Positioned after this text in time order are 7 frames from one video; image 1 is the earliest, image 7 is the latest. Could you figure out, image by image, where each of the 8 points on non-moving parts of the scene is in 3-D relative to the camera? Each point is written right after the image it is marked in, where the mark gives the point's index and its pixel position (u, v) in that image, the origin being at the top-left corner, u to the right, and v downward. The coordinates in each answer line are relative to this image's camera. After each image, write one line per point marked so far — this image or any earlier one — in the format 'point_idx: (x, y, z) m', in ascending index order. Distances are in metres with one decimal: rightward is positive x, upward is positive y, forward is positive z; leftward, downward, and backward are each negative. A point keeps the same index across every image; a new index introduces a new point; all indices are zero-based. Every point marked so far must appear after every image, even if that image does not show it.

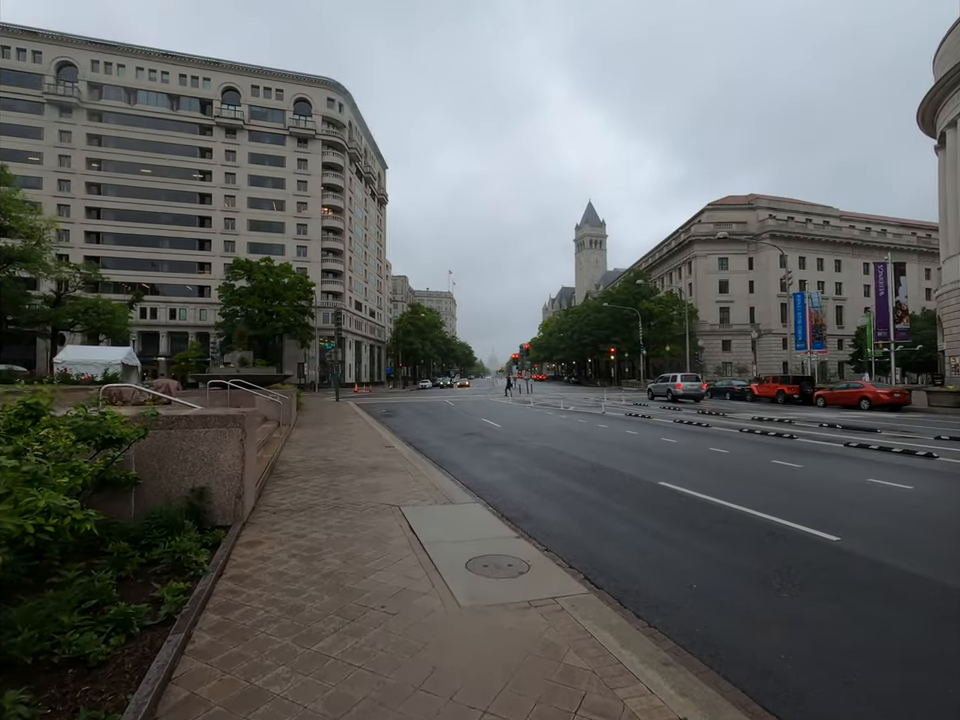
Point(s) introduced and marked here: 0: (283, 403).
0: (-6.1, -1.4, +16.1) m
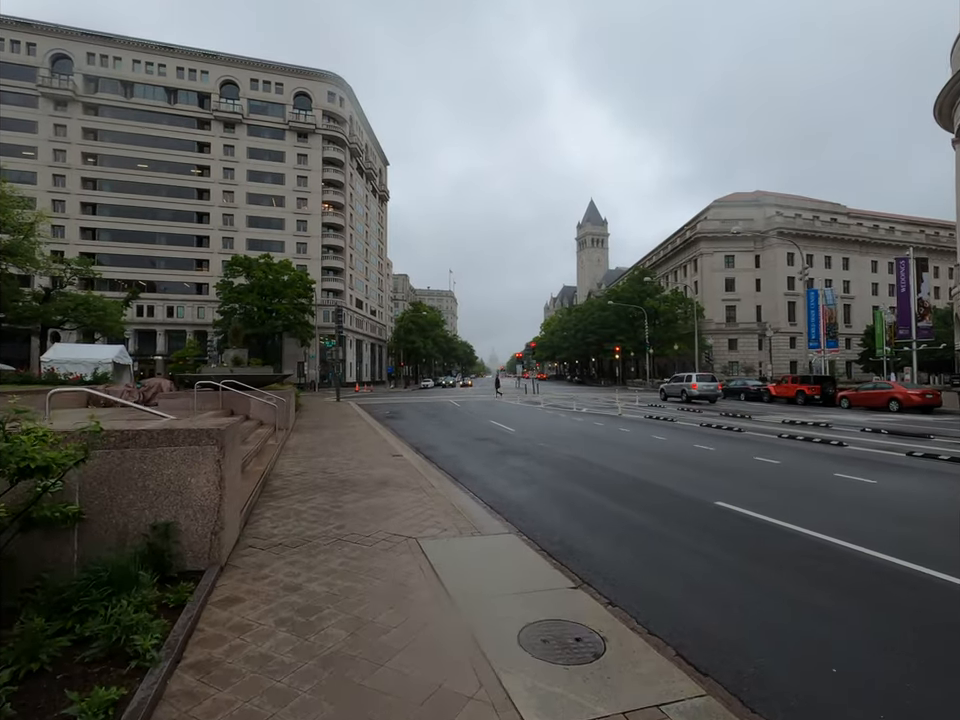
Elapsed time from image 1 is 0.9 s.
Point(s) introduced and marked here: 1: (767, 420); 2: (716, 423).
0: (-5.7, -1.3, +14.8) m
1: (+10.3, -2.2, +18.7) m
2: (+8.3, -2.2, +18.3) m
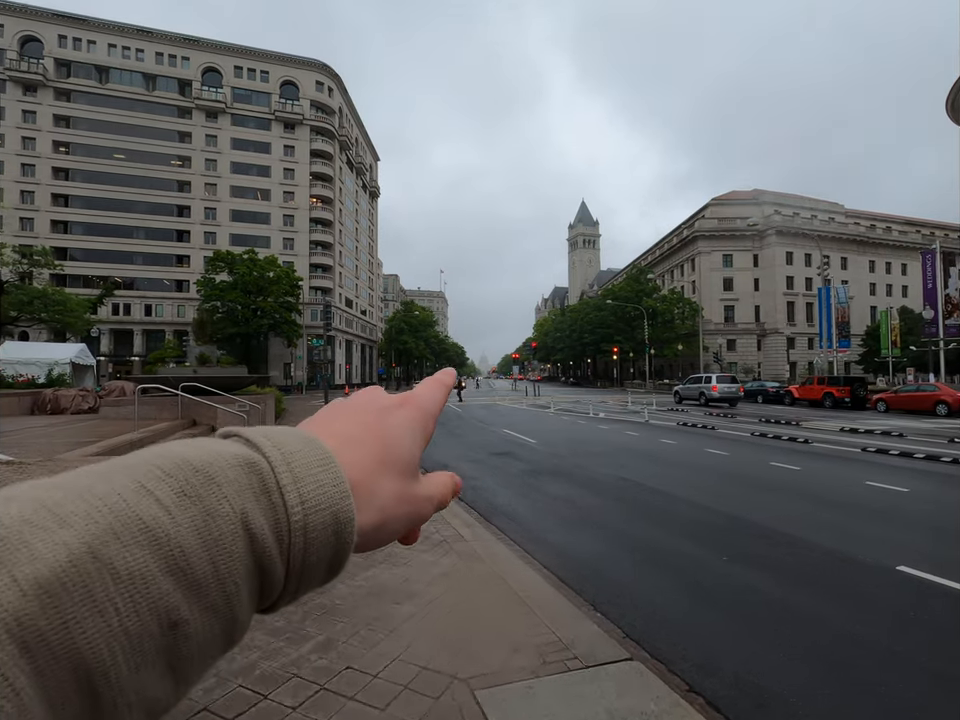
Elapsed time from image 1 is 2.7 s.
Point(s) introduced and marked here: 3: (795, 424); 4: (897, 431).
0: (-5.3, -1.3, +12.2) m
1: (+10.6, -2.1, +16.4) m
2: (+8.6, -2.2, +16.0) m
3: (+10.6, -2.2, +17.6) m
4: (+12.2, -2.1, +15.2) m
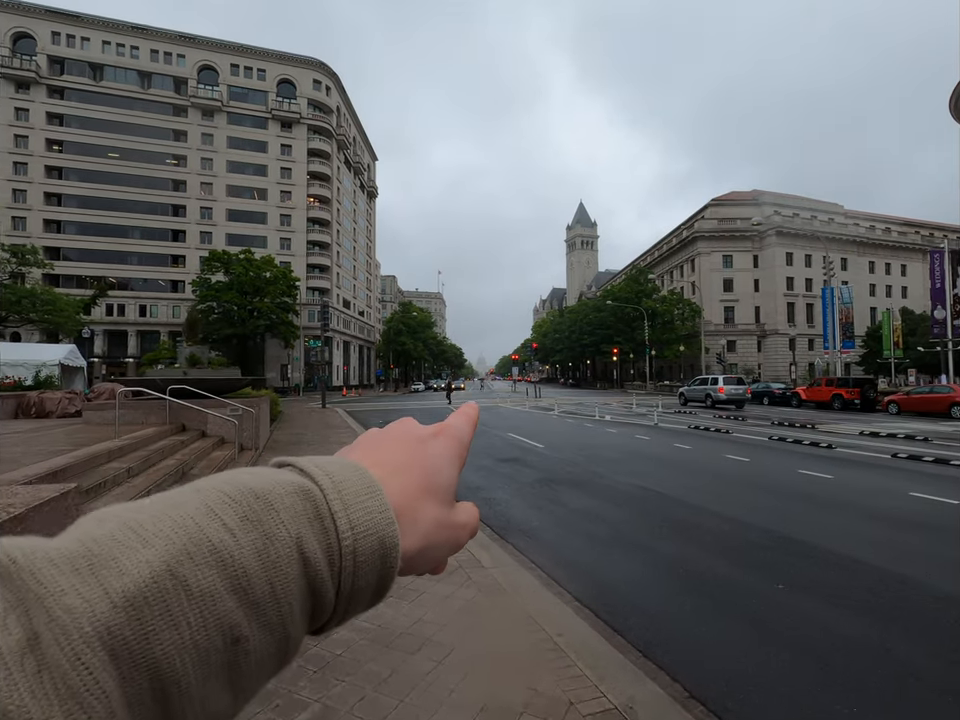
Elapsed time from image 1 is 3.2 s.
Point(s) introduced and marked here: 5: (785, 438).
0: (-5.1, -1.3, +11.5) m
1: (+10.7, -2.2, +15.8) m
2: (+8.8, -2.2, +15.3) m
3: (+10.7, -2.2, +17.0) m
4: (+12.3, -2.1, +14.6) m
5: (+8.6, -2.2, +14.5) m
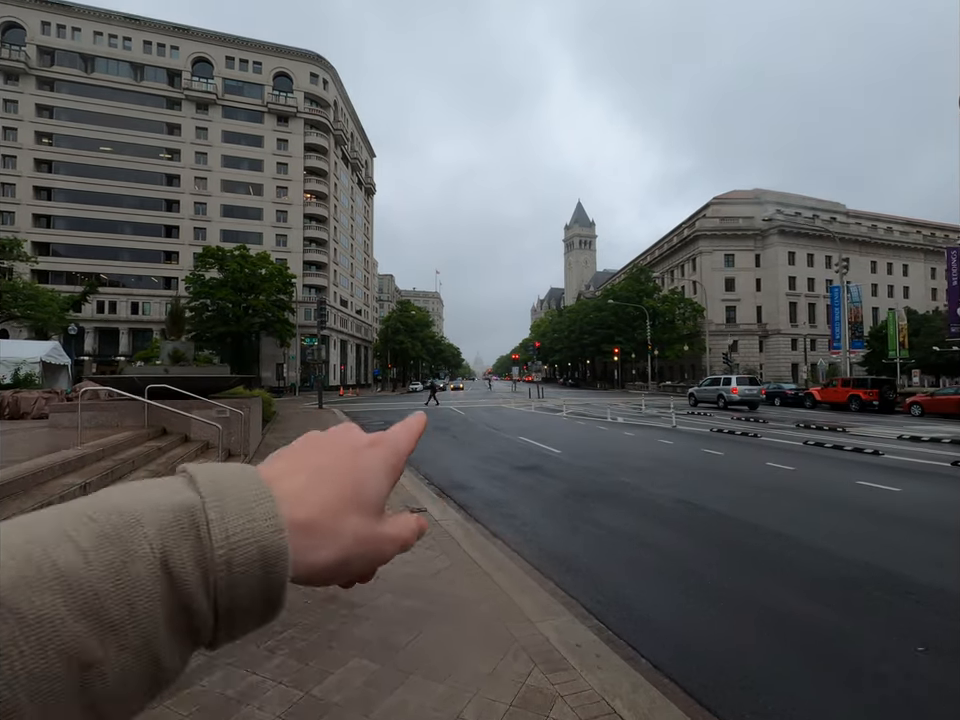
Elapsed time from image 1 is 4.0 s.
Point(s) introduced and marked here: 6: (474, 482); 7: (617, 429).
0: (-4.8, -1.2, +10.3) m
1: (+11.0, -2.1, +14.7) m
2: (+9.0, -2.2, +14.3) m
3: (+10.9, -2.2, +15.9) m
4: (+12.6, -2.1, +13.5) m
5: (+8.8, -2.1, +13.5) m
6: (-0.1, -2.1, +9.1) m
7: (+4.5, -2.3, +17.0) m
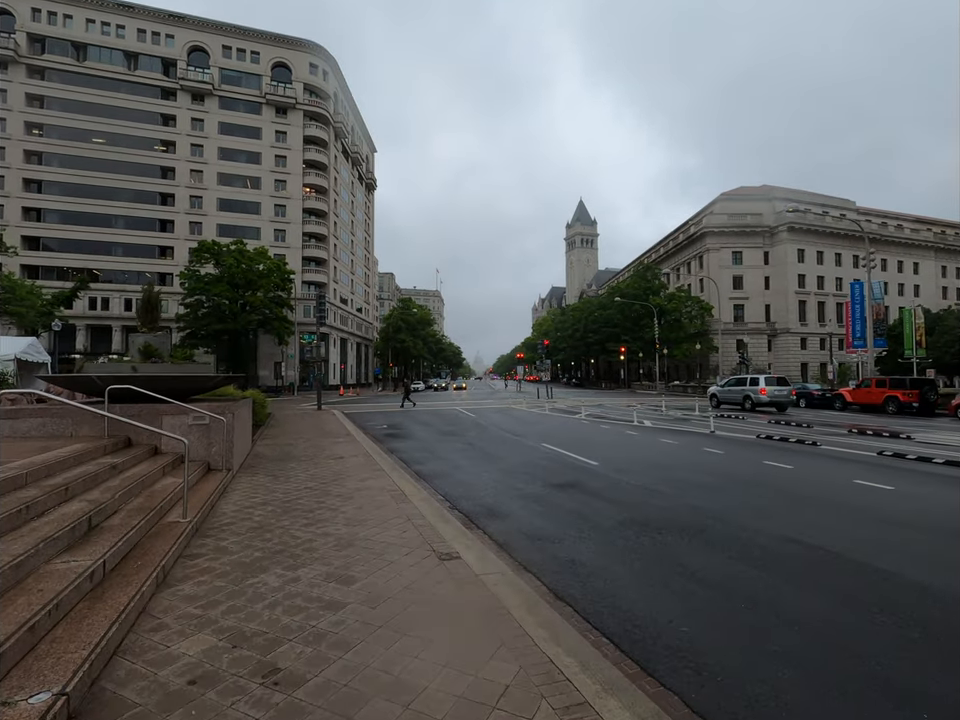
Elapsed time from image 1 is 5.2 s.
0: (-4.3, -1.2, +8.6) m
1: (+11.5, -2.1, +13.0) m
2: (+9.5, -2.1, +12.6) m
3: (+11.4, -2.1, +14.2) m
4: (+13.1, -2.0, +11.8) m
5: (+9.3, -2.1, +11.8) m
6: (+0.4, -2.1, +7.4) m
7: (+5.0, -2.2, +15.3) m
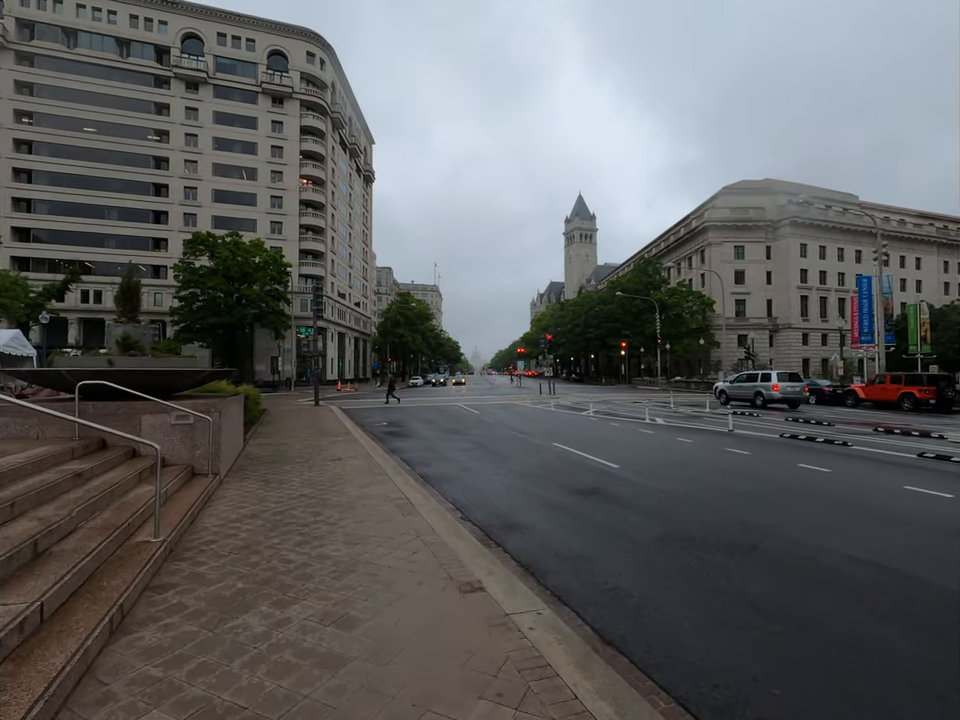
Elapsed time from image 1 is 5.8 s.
0: (-4.1, -1.1, +7.8) m
1: (+11.7, -2.0, +12.3) m
2: (+9.7, -2.0, +11.8) m
3: (+11.6, -2.0, +13.4) m
4: (+13.2, -1.9, +11.0) m
5: (+9.5, -2.0, +11.0) m
6: (+0.6, -2.0, +6.6) m
7: (+5.2, -2.0, +14.5) m
